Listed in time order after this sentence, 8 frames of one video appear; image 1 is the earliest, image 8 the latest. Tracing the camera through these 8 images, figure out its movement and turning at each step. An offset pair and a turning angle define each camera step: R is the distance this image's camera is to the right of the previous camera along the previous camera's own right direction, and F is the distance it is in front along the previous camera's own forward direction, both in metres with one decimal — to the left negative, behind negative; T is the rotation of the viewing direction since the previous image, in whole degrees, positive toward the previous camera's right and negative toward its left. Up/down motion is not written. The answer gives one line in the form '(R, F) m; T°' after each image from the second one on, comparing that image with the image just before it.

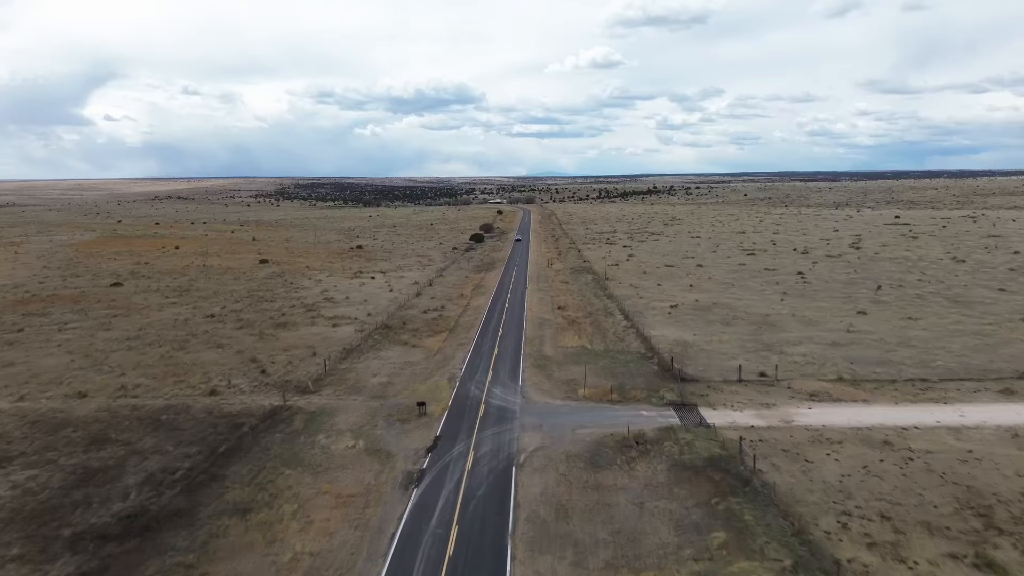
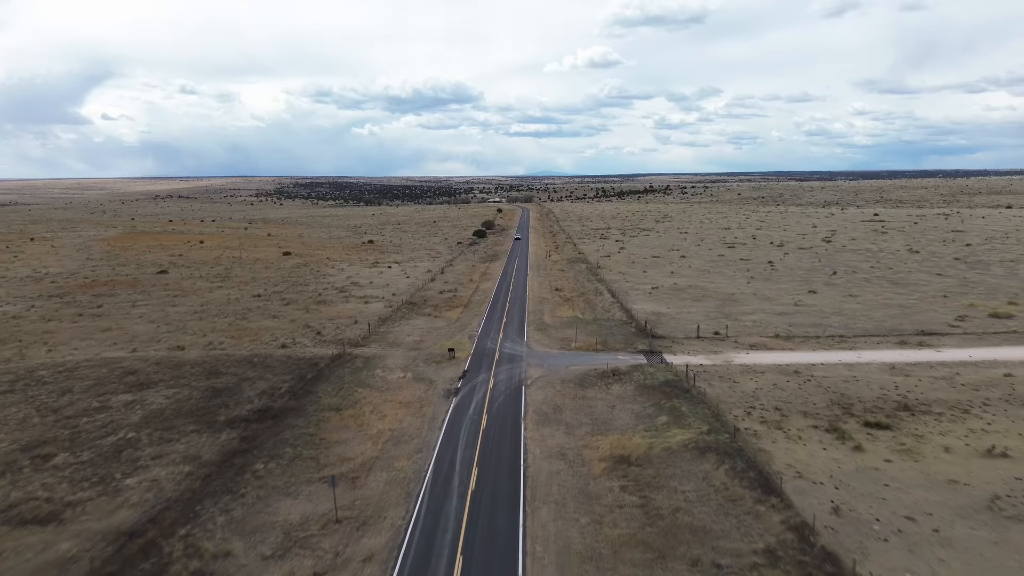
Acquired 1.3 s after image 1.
(-0.5, -8.7) m; 0°
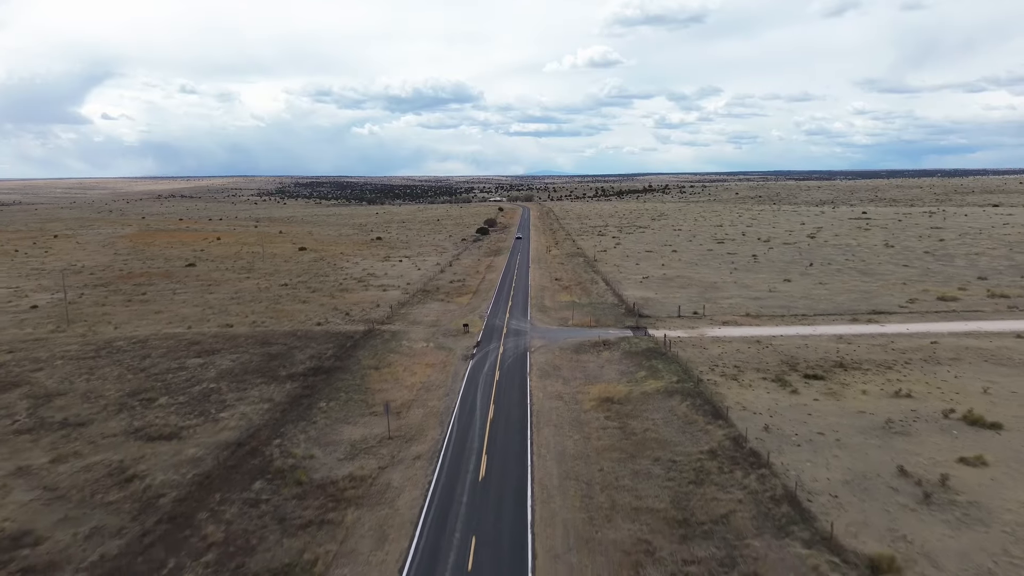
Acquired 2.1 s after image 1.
(-0.3, -6.1) m; 0°
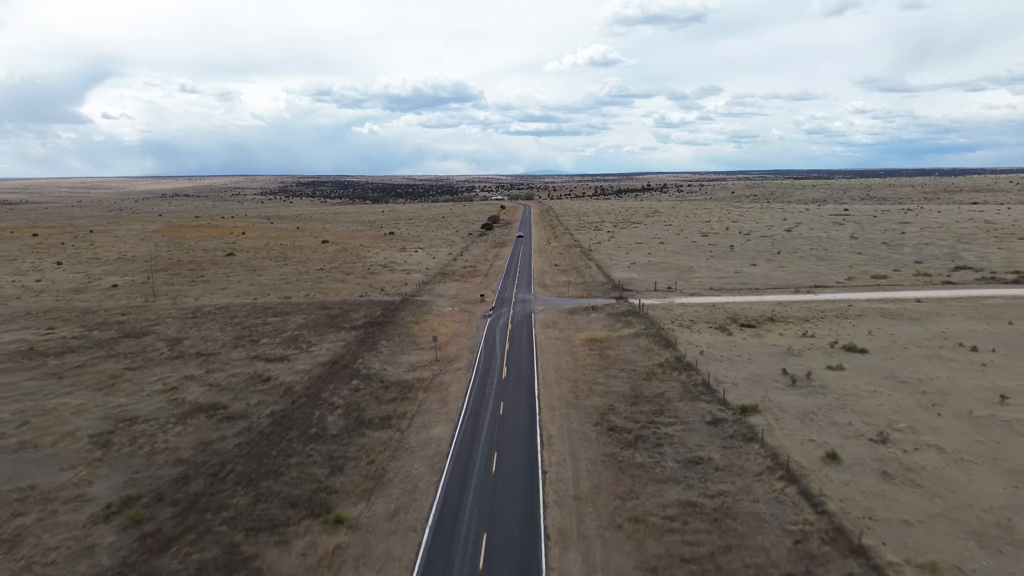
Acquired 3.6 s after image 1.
(-0.5, -10.5) m; 0°
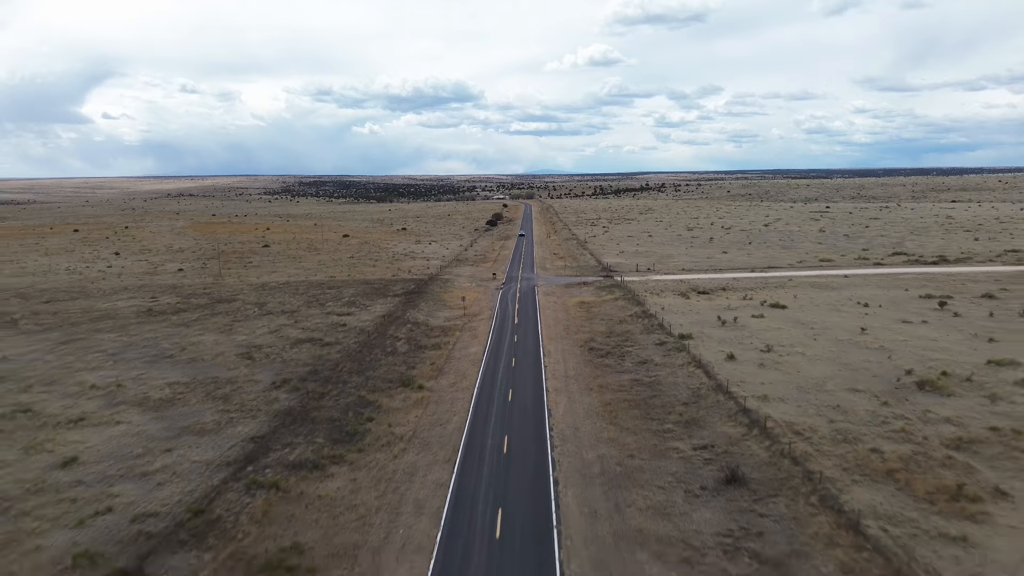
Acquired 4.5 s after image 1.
(-0.6, -12.0) m; 0°
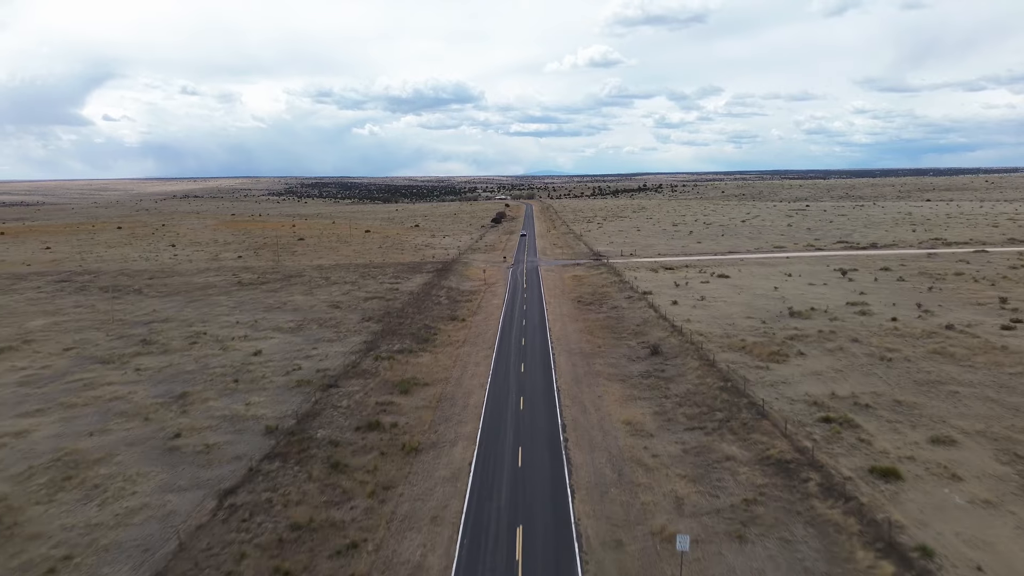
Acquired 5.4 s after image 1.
(-0.8, -15.2) m; 0°
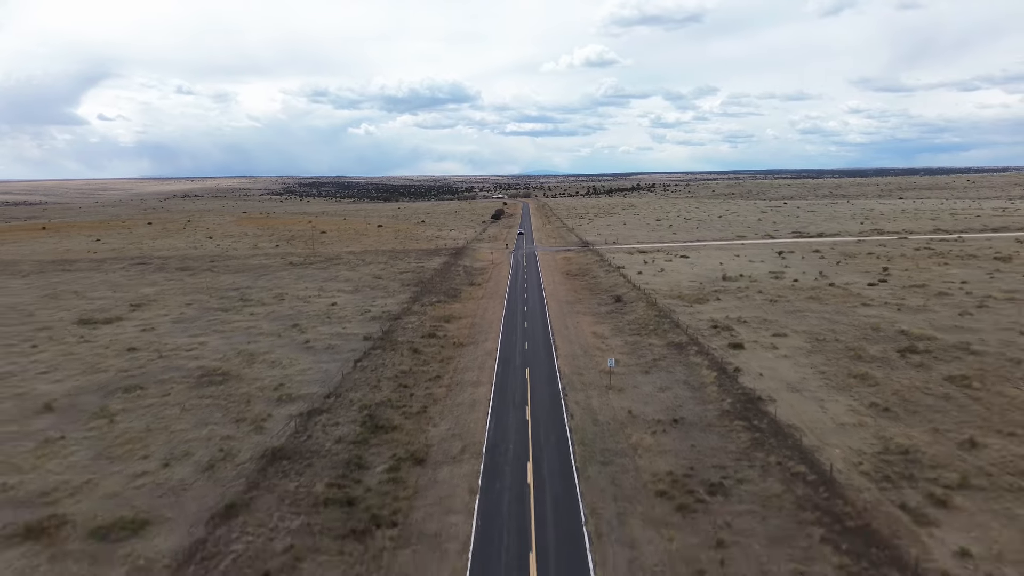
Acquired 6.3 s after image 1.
(-0.7, -15.1) m; 0°
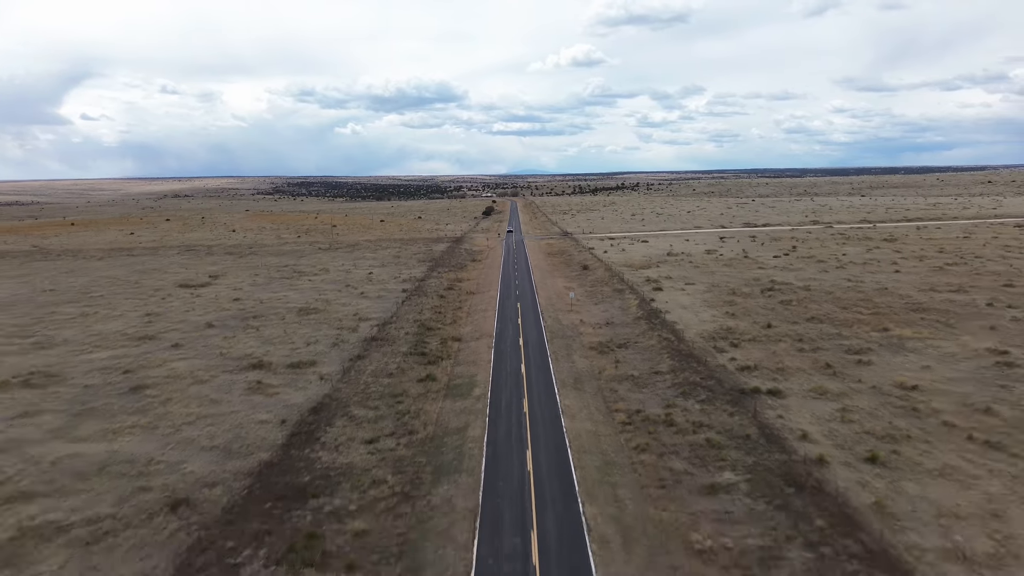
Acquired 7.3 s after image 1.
(-0.6, -17.2) m; +1°
